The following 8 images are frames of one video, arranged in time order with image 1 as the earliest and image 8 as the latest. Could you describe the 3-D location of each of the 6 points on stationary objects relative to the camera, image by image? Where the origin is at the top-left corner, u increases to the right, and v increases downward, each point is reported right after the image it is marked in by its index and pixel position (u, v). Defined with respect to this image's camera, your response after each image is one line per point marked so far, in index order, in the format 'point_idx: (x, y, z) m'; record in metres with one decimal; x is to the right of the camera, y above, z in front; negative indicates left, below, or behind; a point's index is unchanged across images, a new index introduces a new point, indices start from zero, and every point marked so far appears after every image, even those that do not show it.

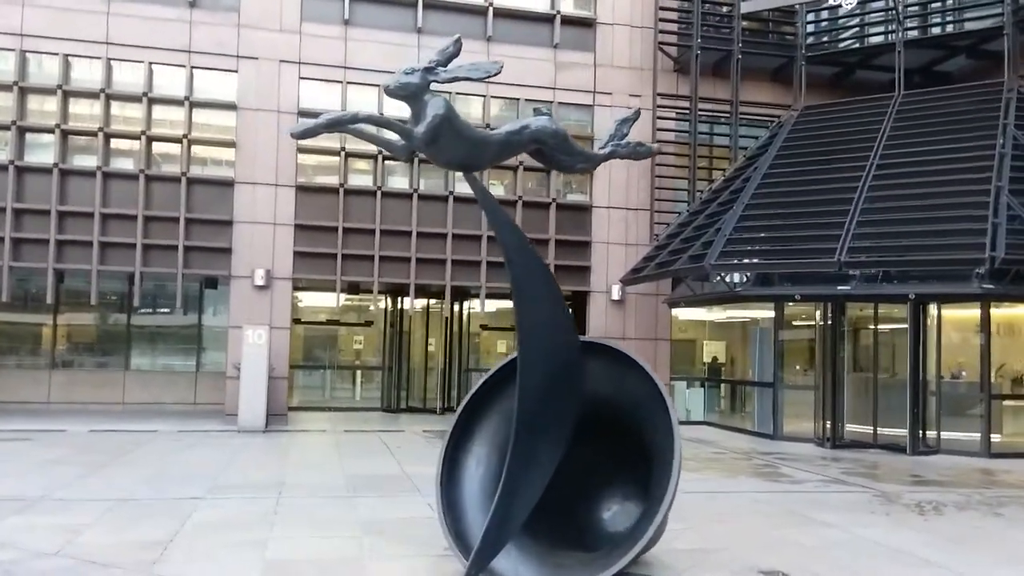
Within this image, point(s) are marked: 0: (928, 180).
0: (+6.8, +1.7, +14.2) m
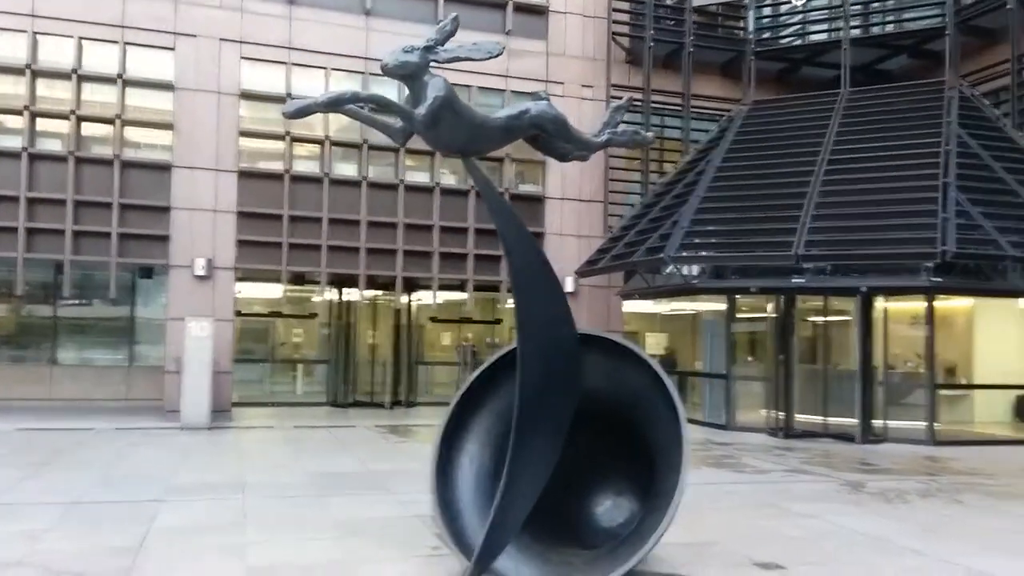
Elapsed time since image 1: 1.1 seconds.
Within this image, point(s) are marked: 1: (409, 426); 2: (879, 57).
0: (+6.1, +1.9, +14.5) m
1: (-2.0, -2.7, +17.2) m
2: (+7.7, +4.8, +18.3) m
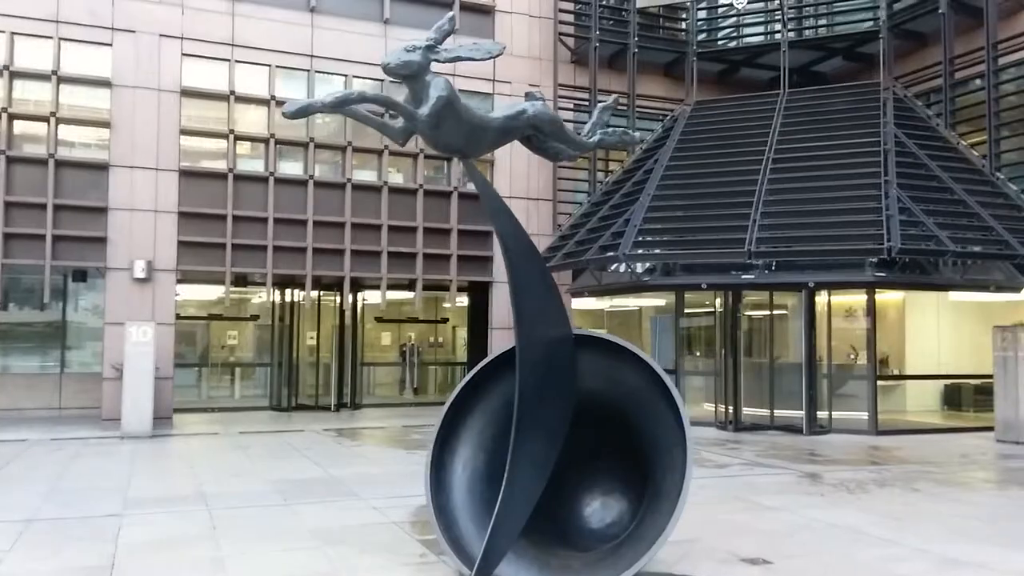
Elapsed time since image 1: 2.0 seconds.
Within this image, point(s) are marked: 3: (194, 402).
0: (+5.3, +1.9, +14.9) m
1: (-3.0, -2.7, +16.9) m
2: (+6.5, +4.9, +18.9) m
3: (-7.1, -2.5, +19.6) m
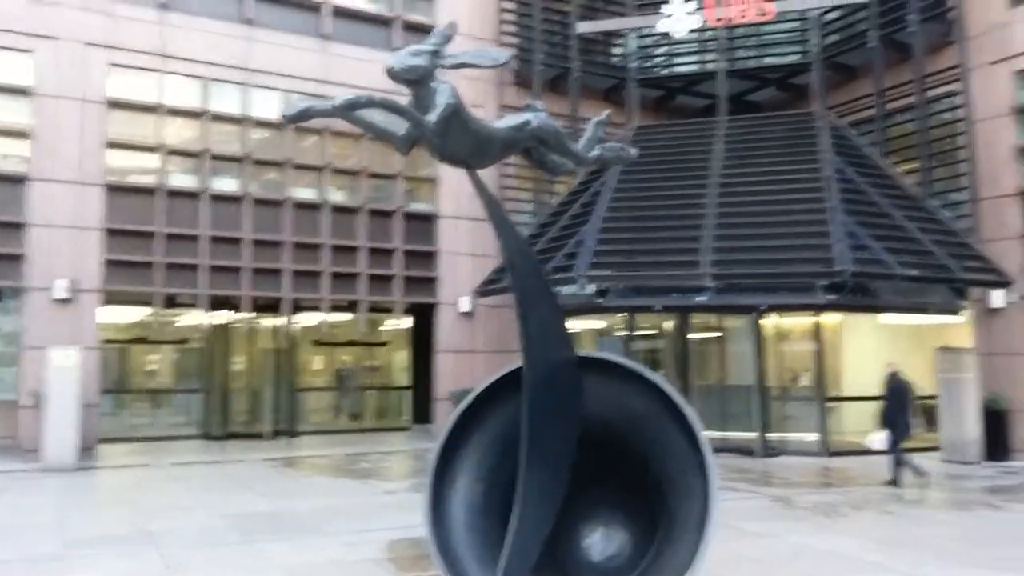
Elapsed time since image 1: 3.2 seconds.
0: (+4.5, +1.6, +15.1) m
1: (-4.0, -3.1, +16.2) m
2: (+5.3, +4.4, +19.2) m
3: (-8.3, -3.0, +18.5) m
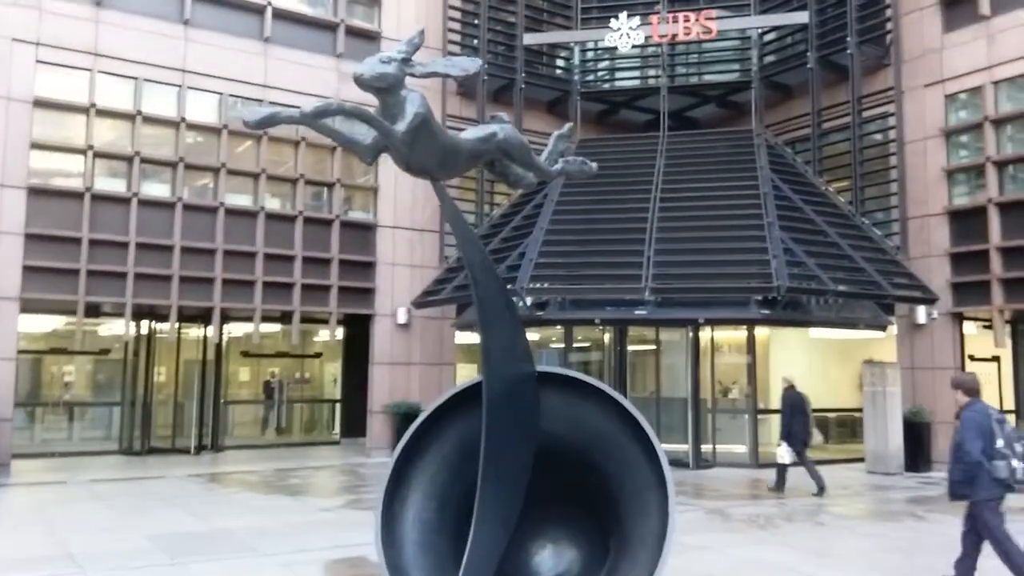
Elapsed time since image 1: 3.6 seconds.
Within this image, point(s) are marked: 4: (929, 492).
0: (+3.4, +1.3, +15.3) m
1: (-5.1, -3.3, +15.7) m
2: (+4.0, +4.1, +19.6) m
3: (-9.6, -3.2, +17.6) m
4: (+6.4, -3.1, +13.4) m
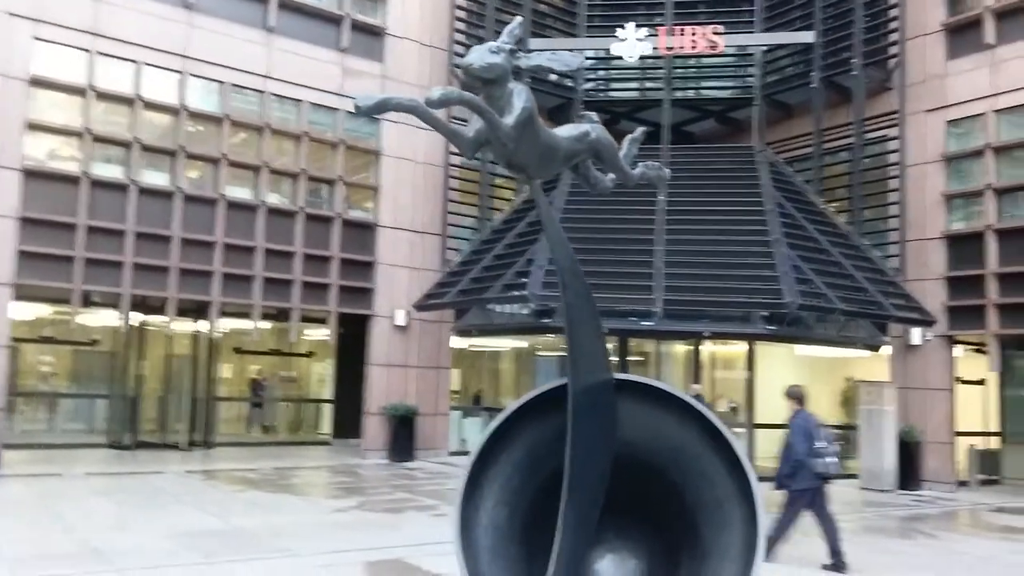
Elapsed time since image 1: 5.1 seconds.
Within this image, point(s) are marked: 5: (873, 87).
0: (+3.6, +1.1, +15.5) m
1: (-5.2, -3.2, +15.5) m
2: (+4.0, +3.8, +19.8) m
3: (-9.7, -2.9, +17.1) m
4: (+6.4, -3.5, +13.7) m
5: (+7.1, +3.9, +17.2) m
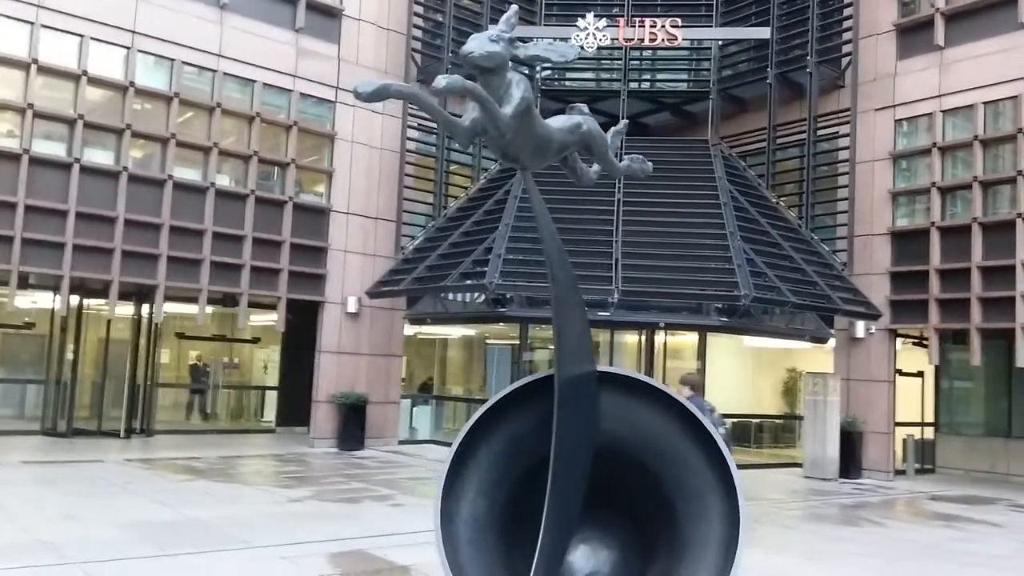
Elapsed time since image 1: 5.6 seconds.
0: (+2.8, +1.2, +15.6) m
1: (-6.0, -2.9, +15.0) m
2: (+3.0, +4.0, +19.9) m
3: (-10.7, -2.5, +16.3) m
4: (+5.7, -3.4, +14.0) m
5: (+6.2, +4.0, +17.5) m
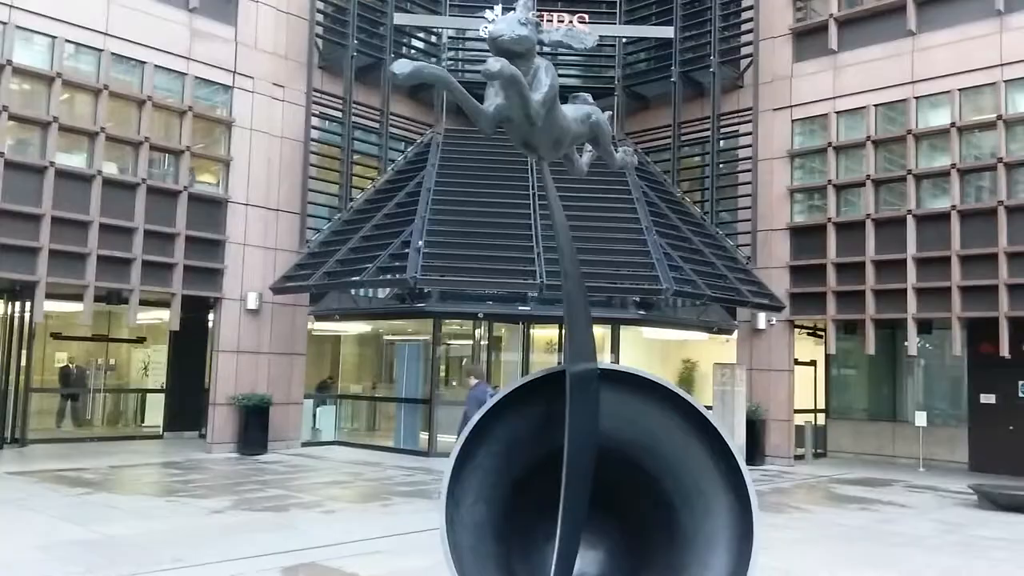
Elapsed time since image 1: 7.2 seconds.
0: (+1.2, +1.3, +15.6) m
1: (-7.3, -2.8, +13.7) m
2: (+0.8, +4.2, +19.9) m
3: (-12.2, -2.5, +14.3) m
4: (+4.4, -3.3, +14.5) m
5: (+4.3, +4.2, +18.0) m
